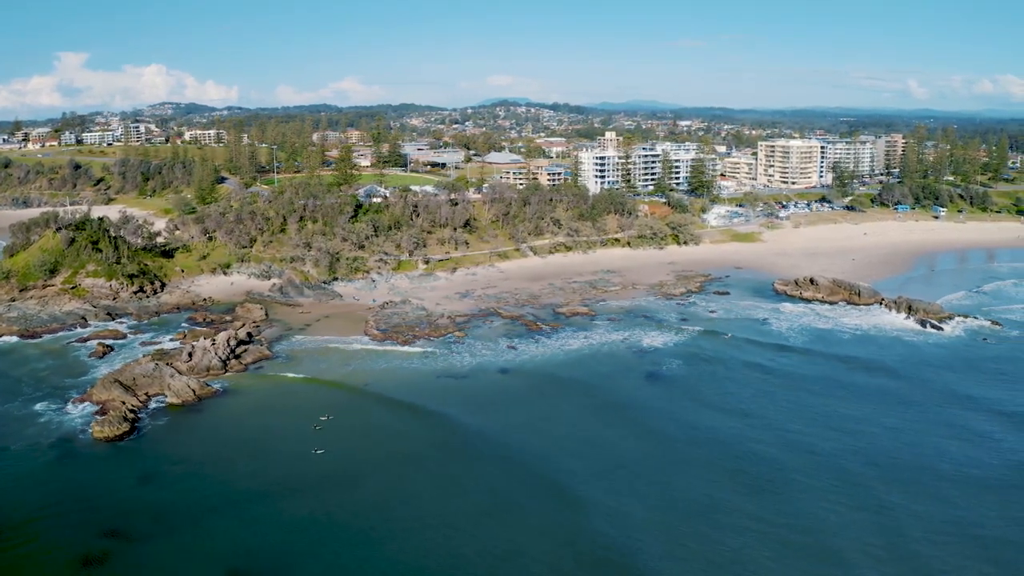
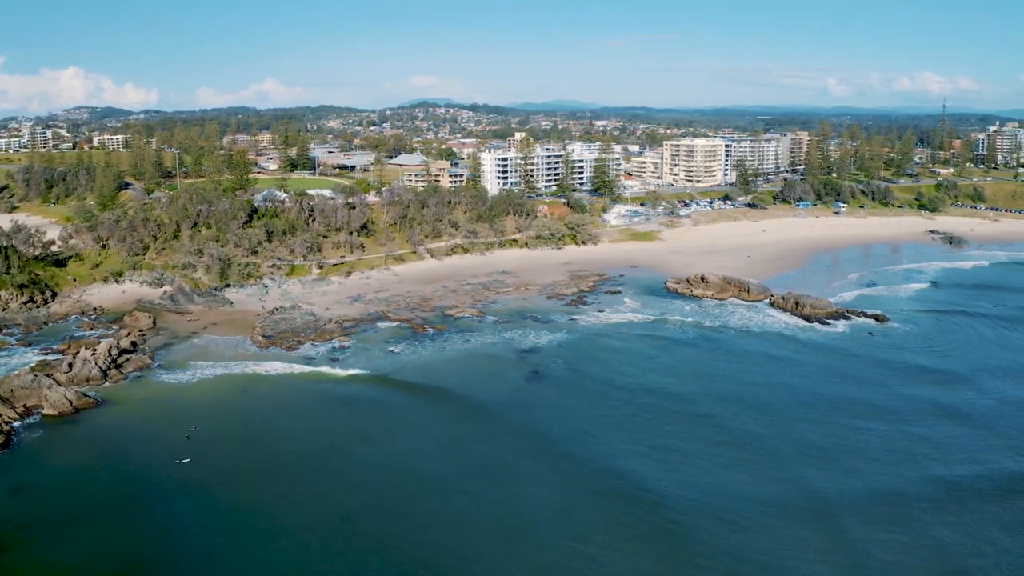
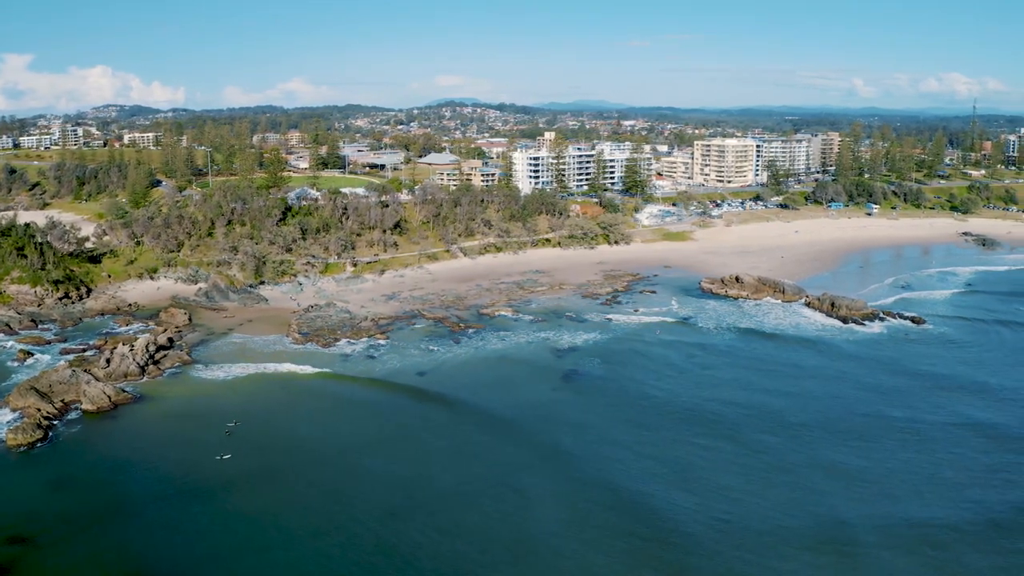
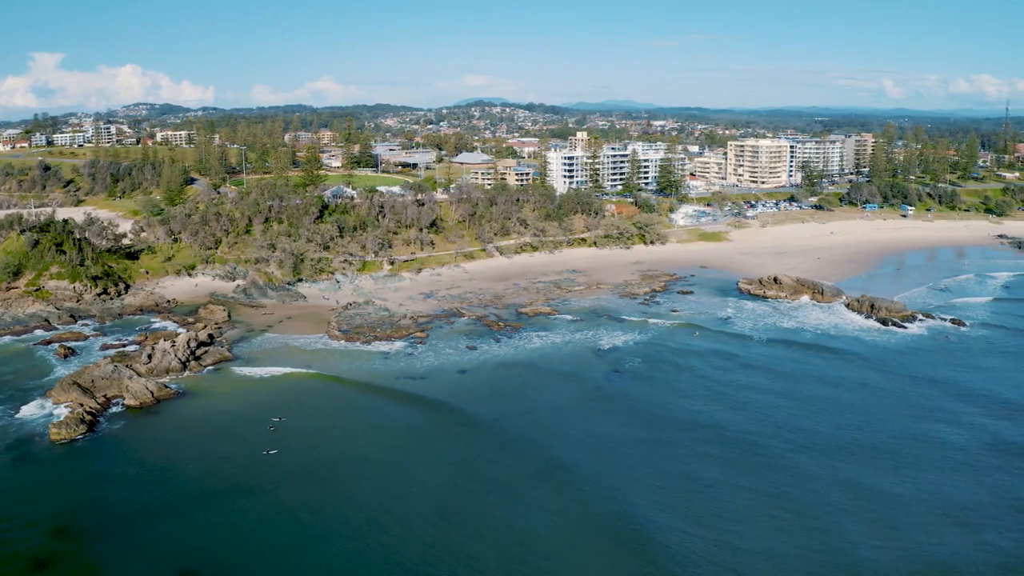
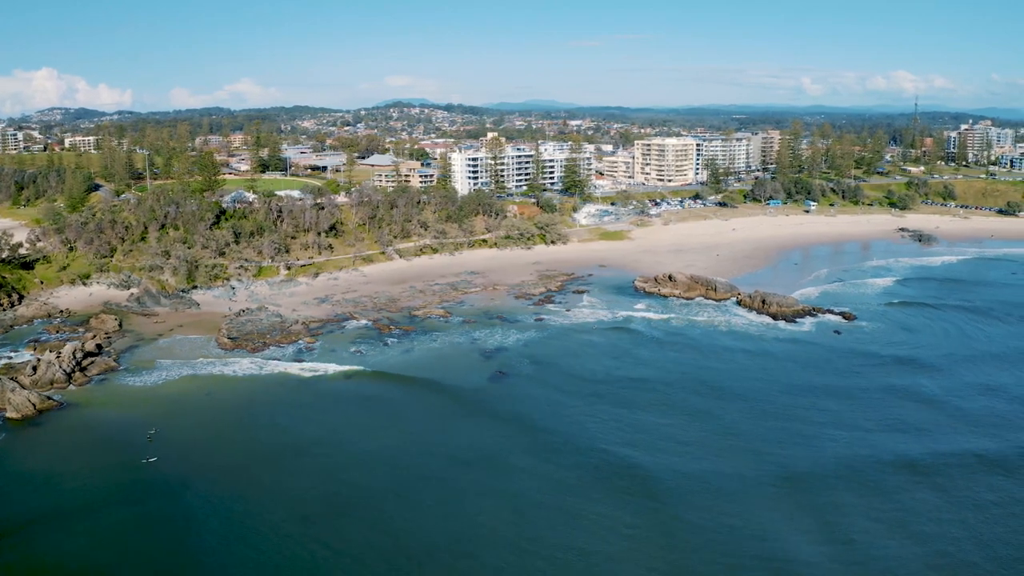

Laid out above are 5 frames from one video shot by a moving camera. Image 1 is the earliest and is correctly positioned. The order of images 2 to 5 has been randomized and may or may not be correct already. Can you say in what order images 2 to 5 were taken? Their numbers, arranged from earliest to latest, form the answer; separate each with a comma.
4, 3, 2, 5
